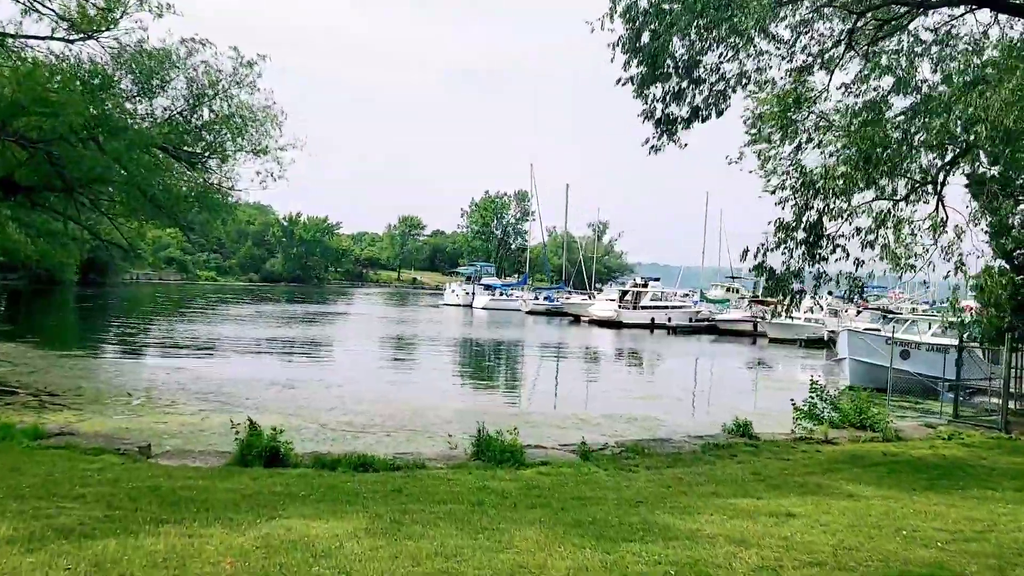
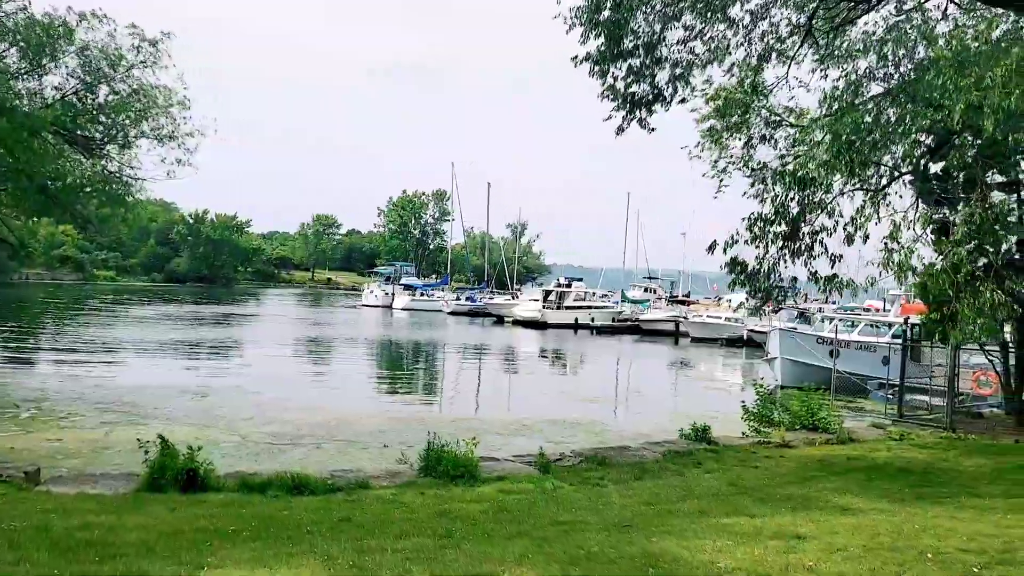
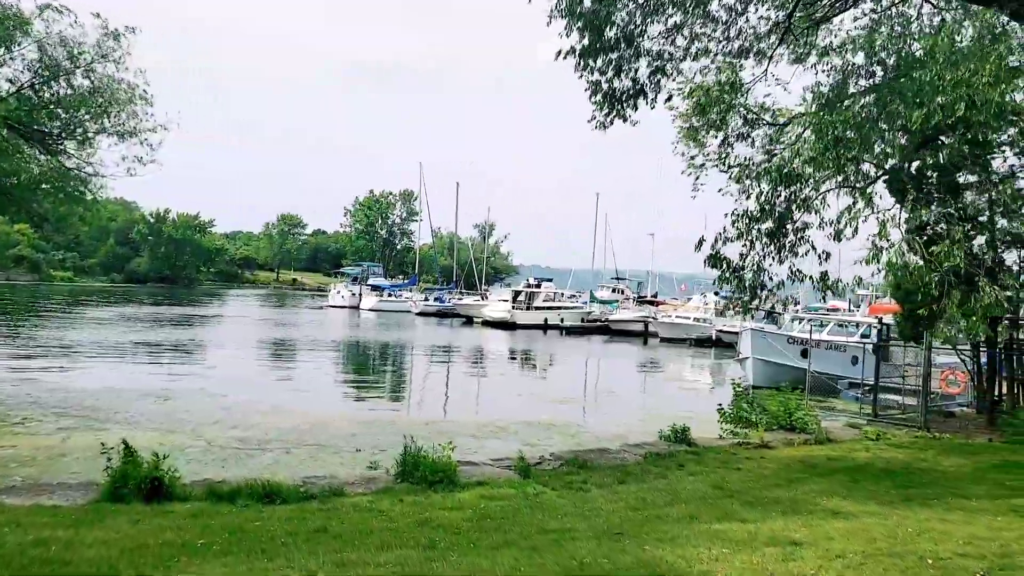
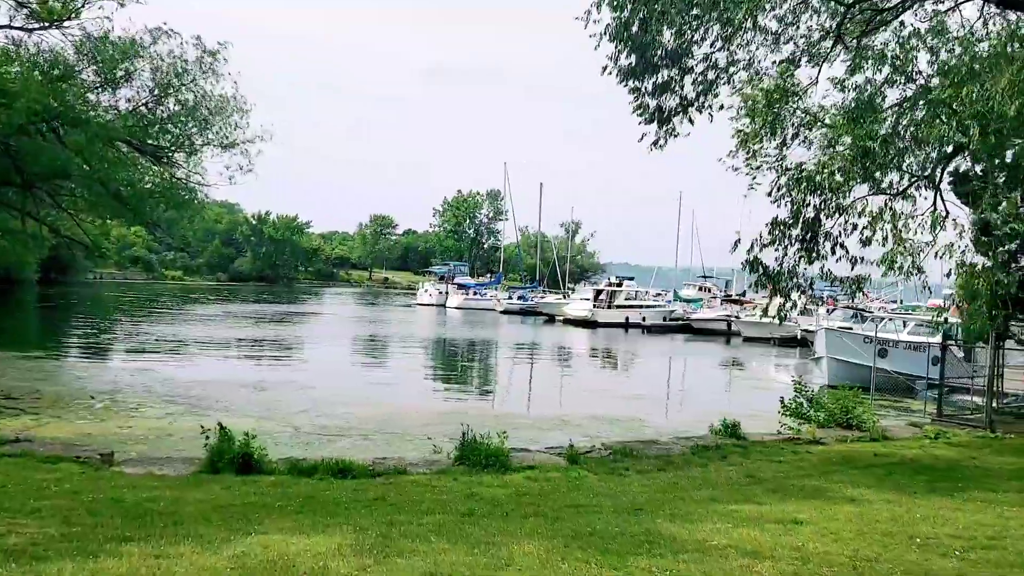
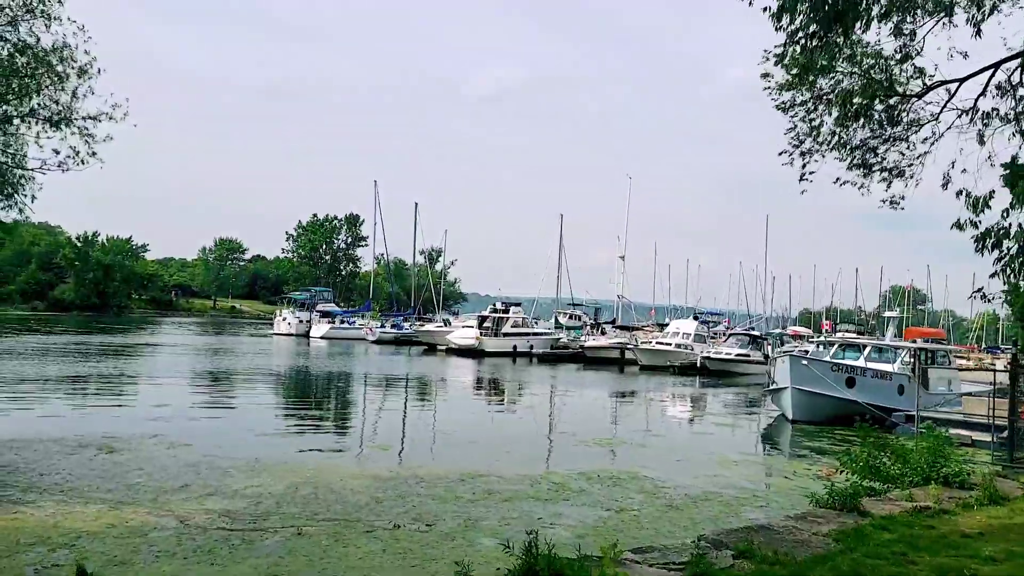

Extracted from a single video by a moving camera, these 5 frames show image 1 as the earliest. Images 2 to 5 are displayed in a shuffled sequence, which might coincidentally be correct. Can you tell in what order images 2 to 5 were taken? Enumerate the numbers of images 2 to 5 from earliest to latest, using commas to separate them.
4, 2, 3, 5
